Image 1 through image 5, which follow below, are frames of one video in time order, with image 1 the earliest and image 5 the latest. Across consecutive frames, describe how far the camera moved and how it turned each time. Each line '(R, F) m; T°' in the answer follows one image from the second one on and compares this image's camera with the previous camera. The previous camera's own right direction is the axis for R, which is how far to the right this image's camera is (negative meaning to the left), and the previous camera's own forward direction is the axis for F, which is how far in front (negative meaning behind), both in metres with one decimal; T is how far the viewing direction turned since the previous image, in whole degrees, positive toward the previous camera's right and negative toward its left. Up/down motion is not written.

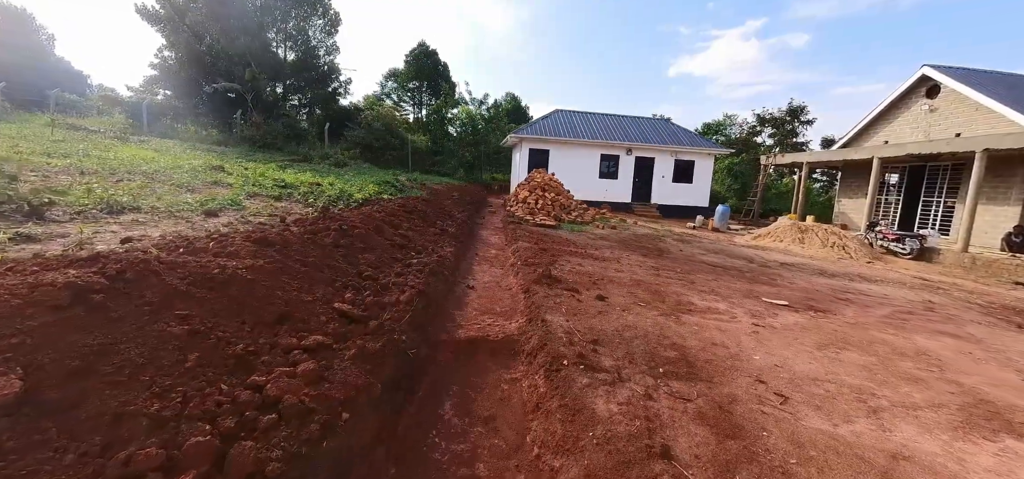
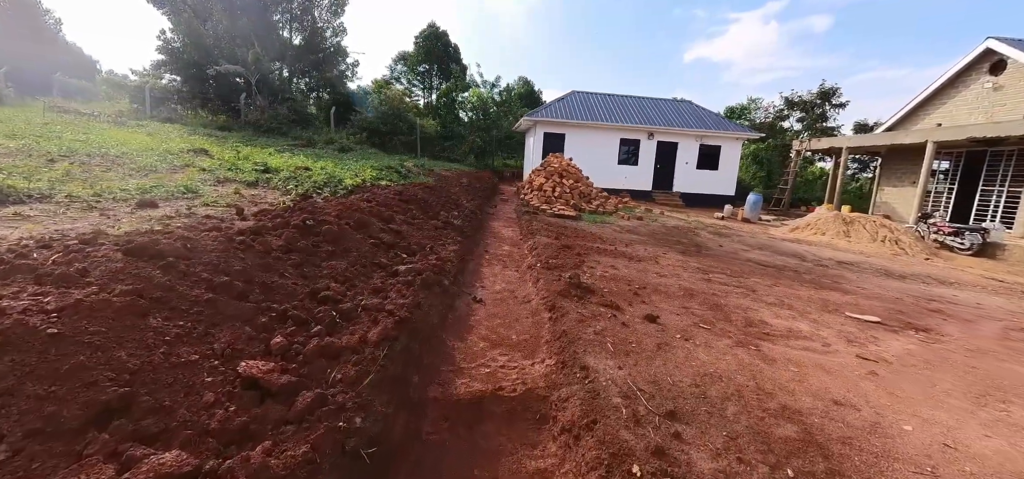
(-0.1, +1.4) m; -1°
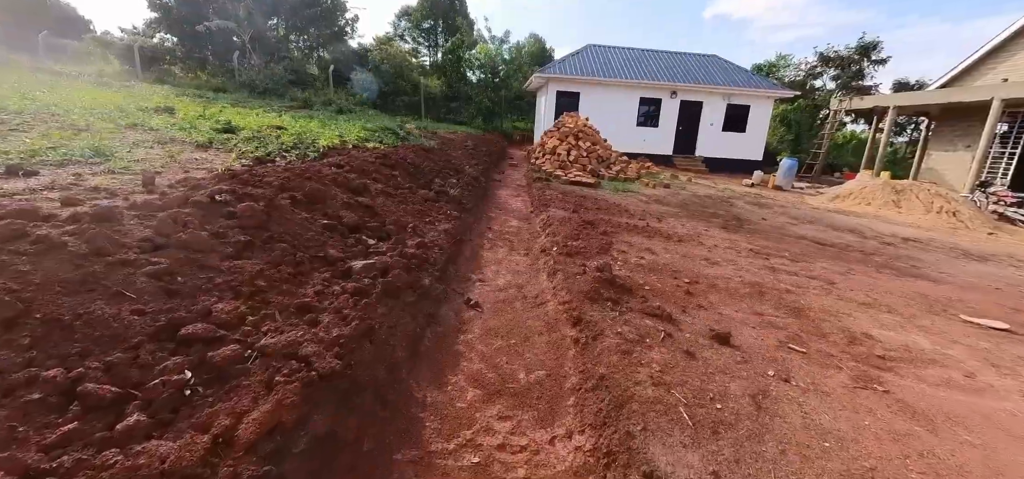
(0.0, +1.3) m; -1°
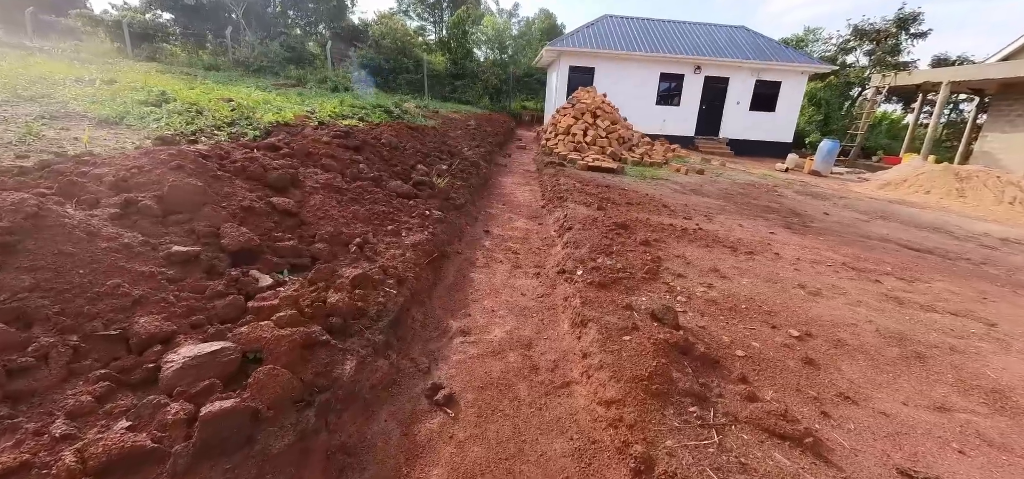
(0.0, +1.5) m; -1°
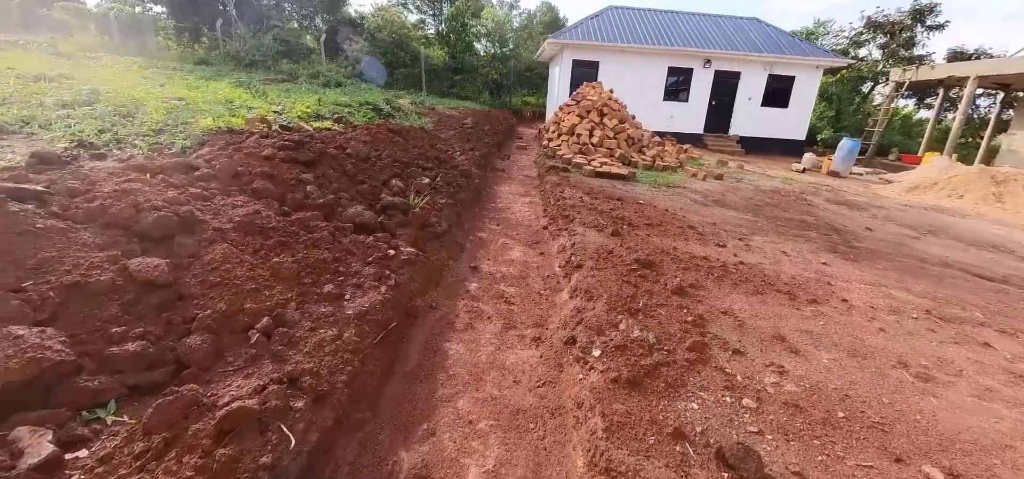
(+0.1, +0.9) m; 0°
